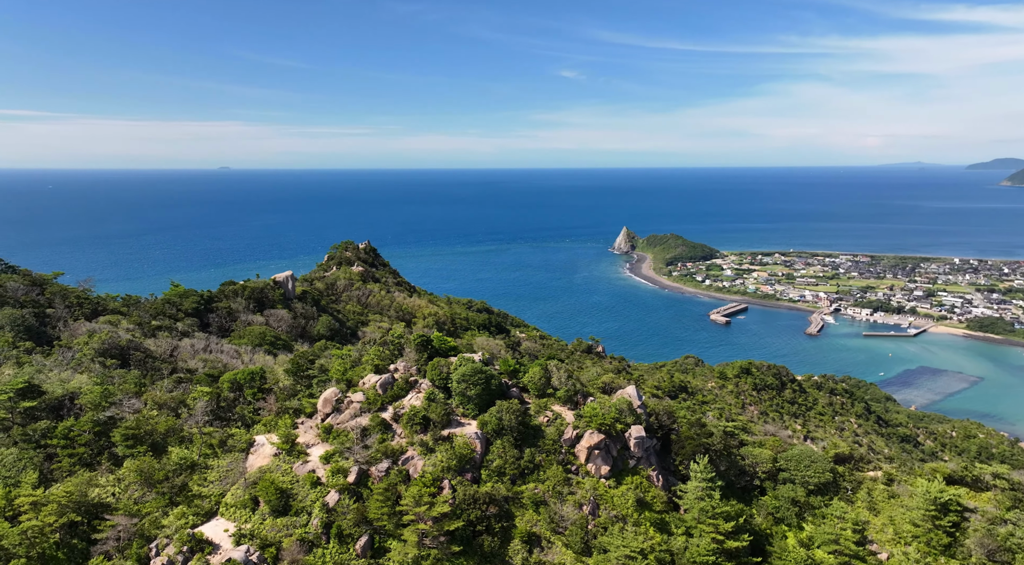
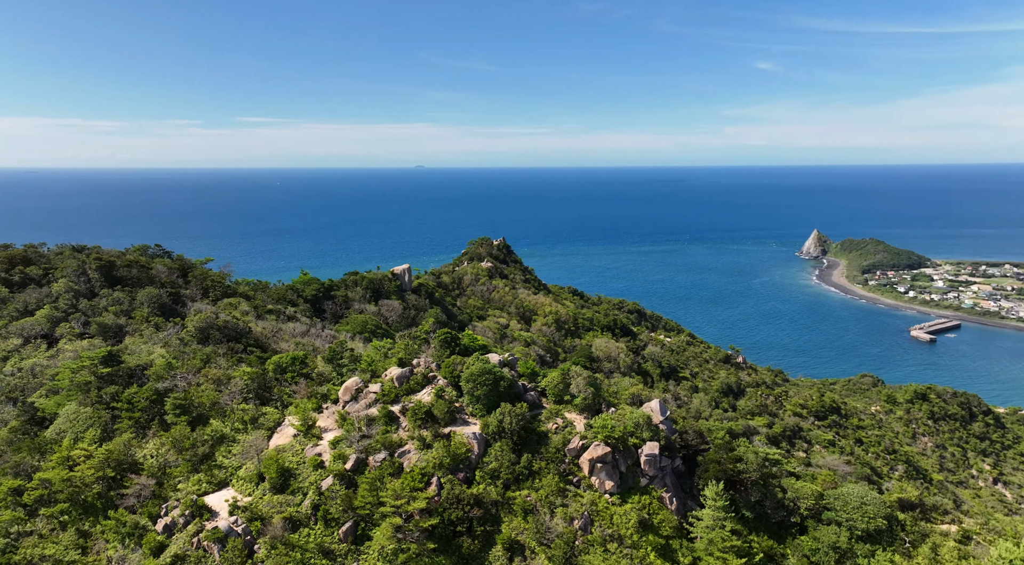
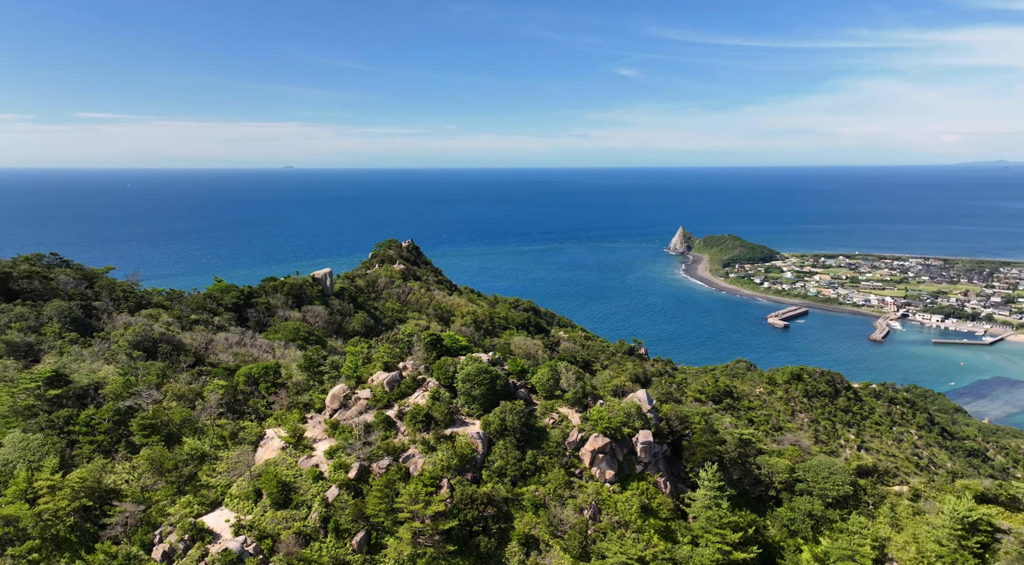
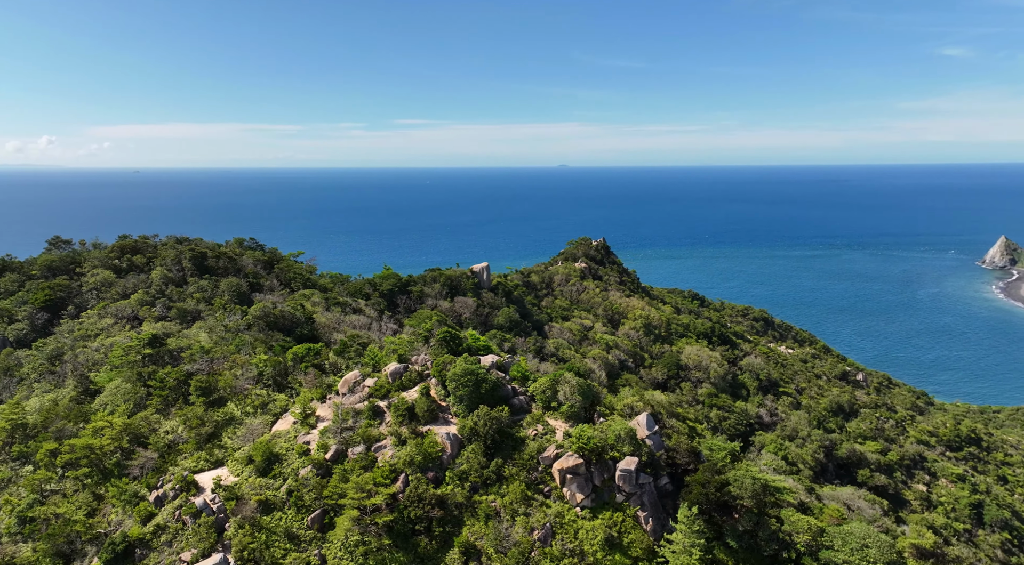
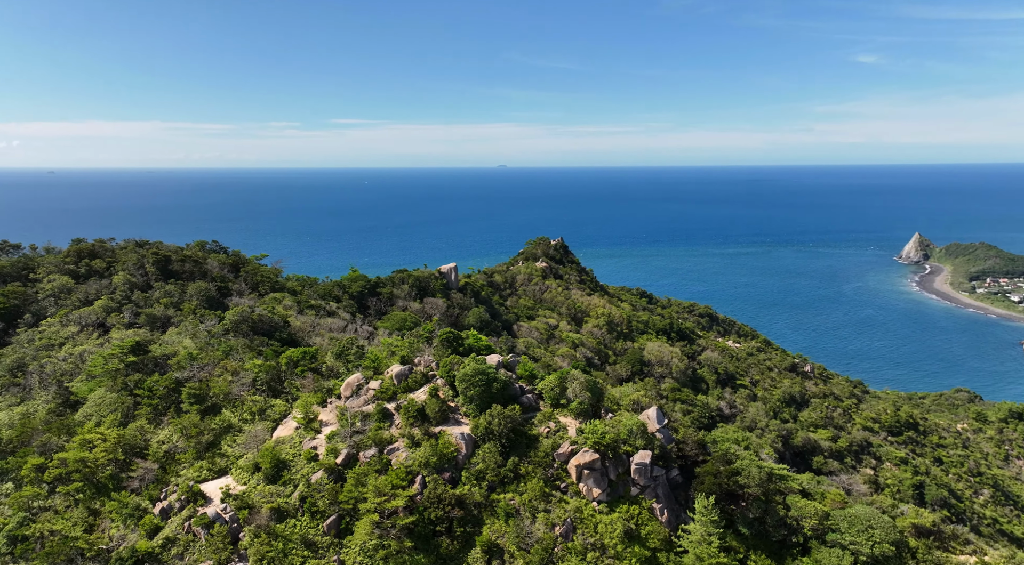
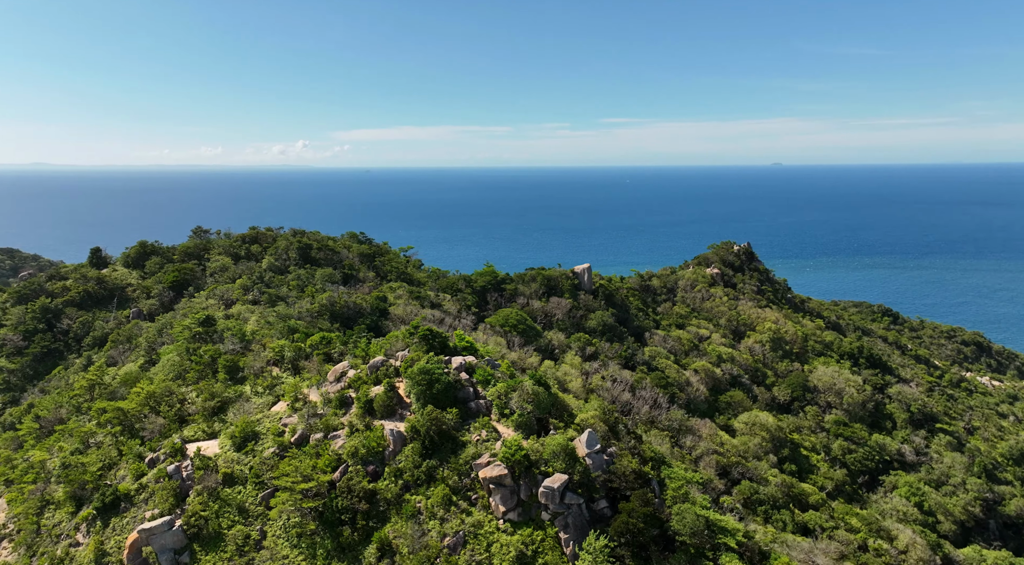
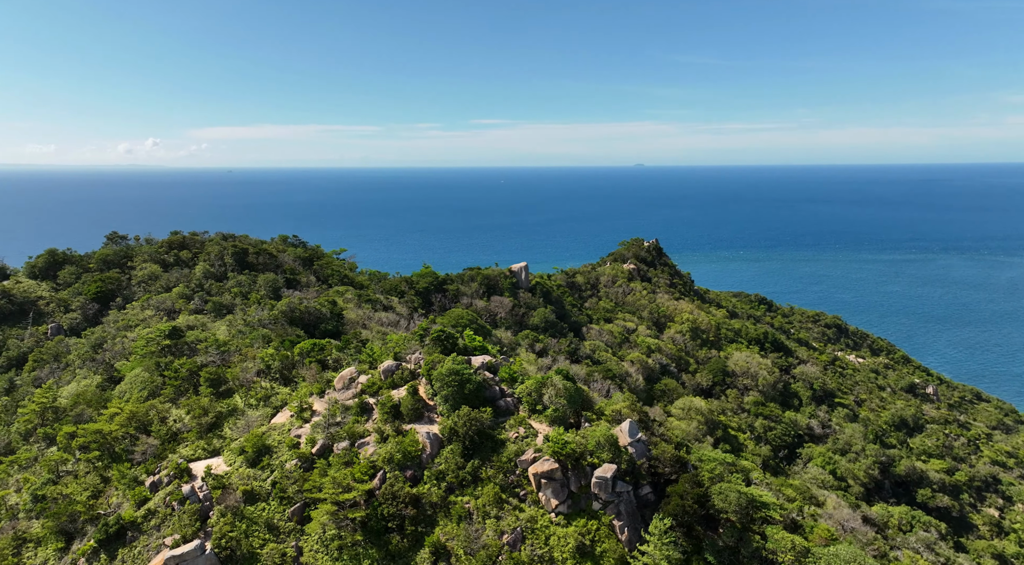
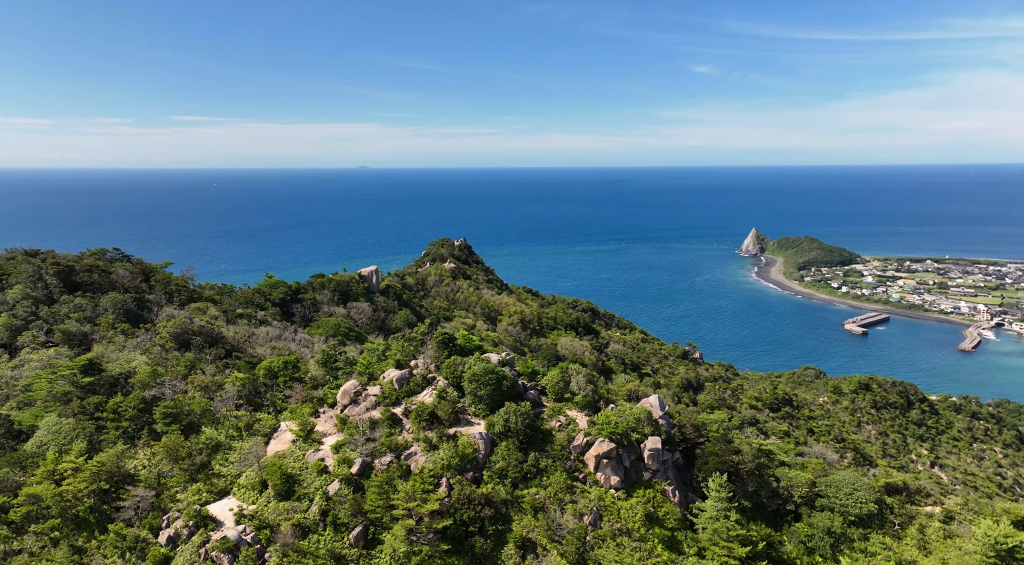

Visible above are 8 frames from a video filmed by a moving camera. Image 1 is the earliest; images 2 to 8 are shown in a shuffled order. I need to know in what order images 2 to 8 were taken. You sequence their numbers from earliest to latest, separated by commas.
3, 8, 2, 5, 4, 7, 6
